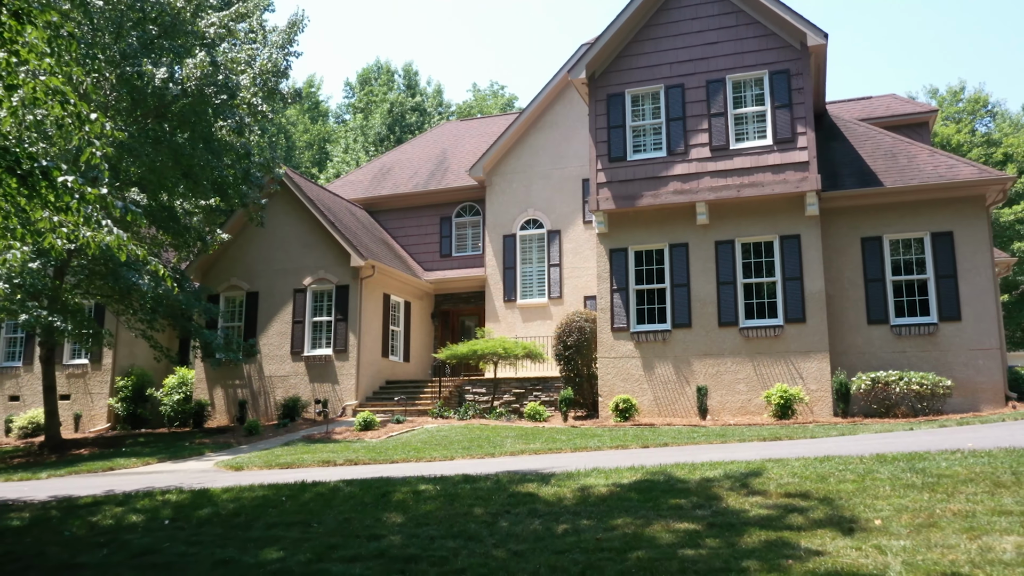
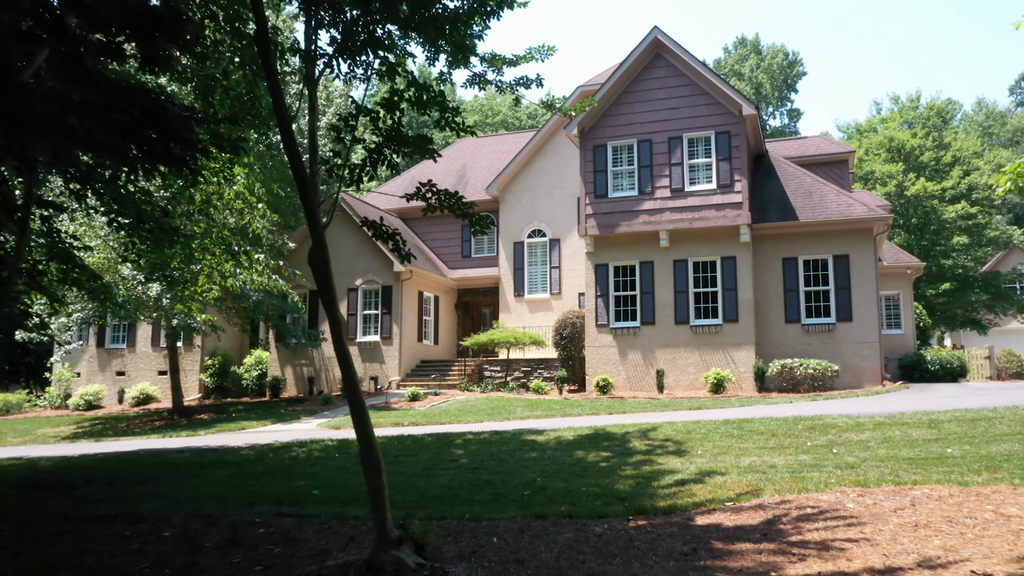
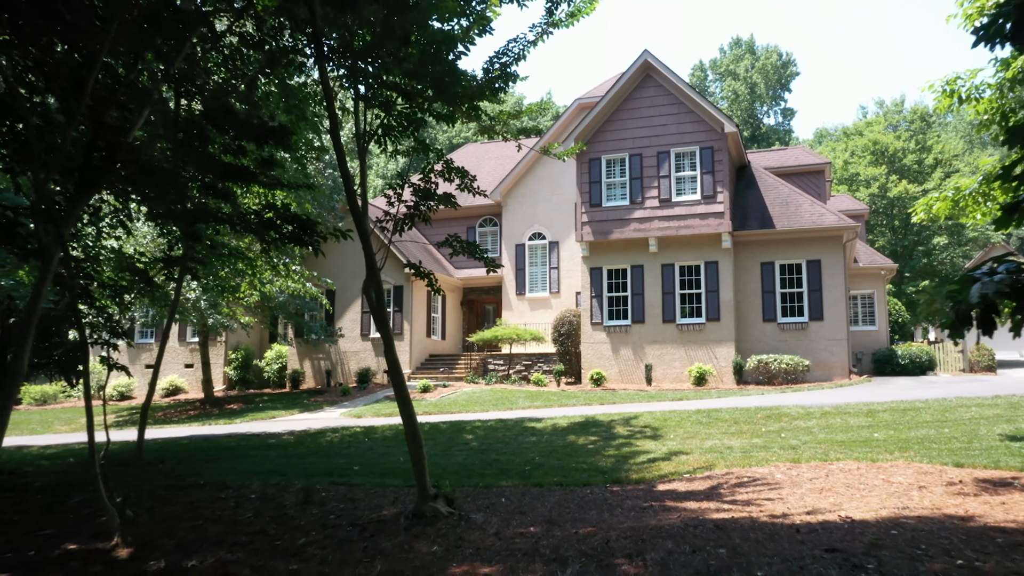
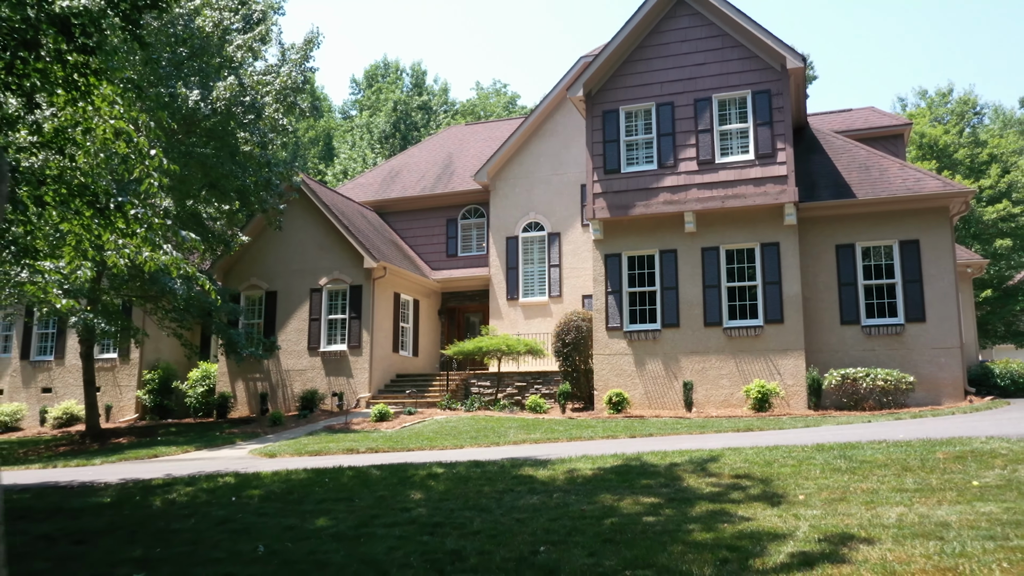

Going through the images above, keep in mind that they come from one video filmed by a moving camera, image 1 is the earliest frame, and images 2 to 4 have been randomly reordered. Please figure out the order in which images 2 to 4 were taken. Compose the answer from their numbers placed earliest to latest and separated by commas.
4, 2, 3
